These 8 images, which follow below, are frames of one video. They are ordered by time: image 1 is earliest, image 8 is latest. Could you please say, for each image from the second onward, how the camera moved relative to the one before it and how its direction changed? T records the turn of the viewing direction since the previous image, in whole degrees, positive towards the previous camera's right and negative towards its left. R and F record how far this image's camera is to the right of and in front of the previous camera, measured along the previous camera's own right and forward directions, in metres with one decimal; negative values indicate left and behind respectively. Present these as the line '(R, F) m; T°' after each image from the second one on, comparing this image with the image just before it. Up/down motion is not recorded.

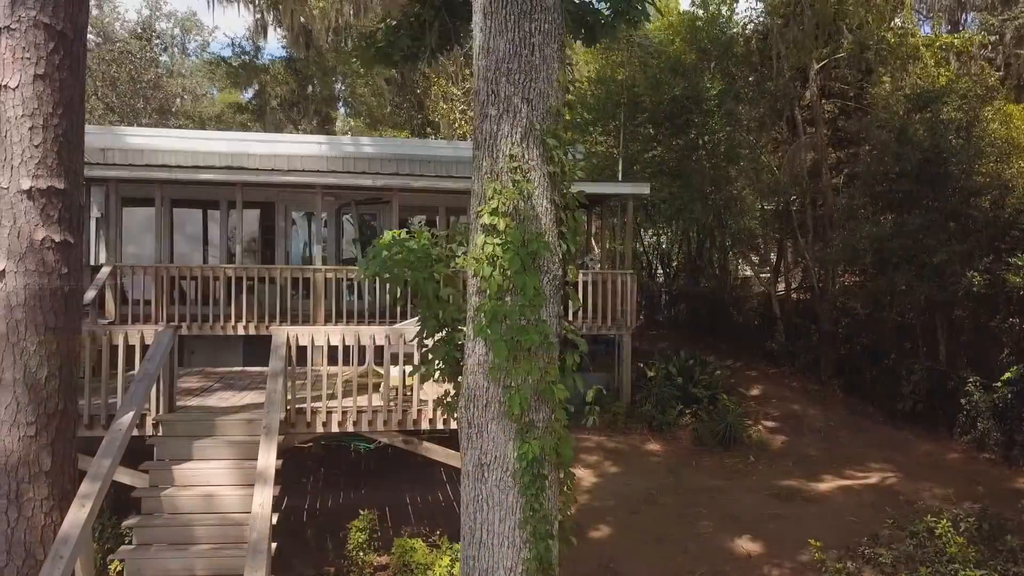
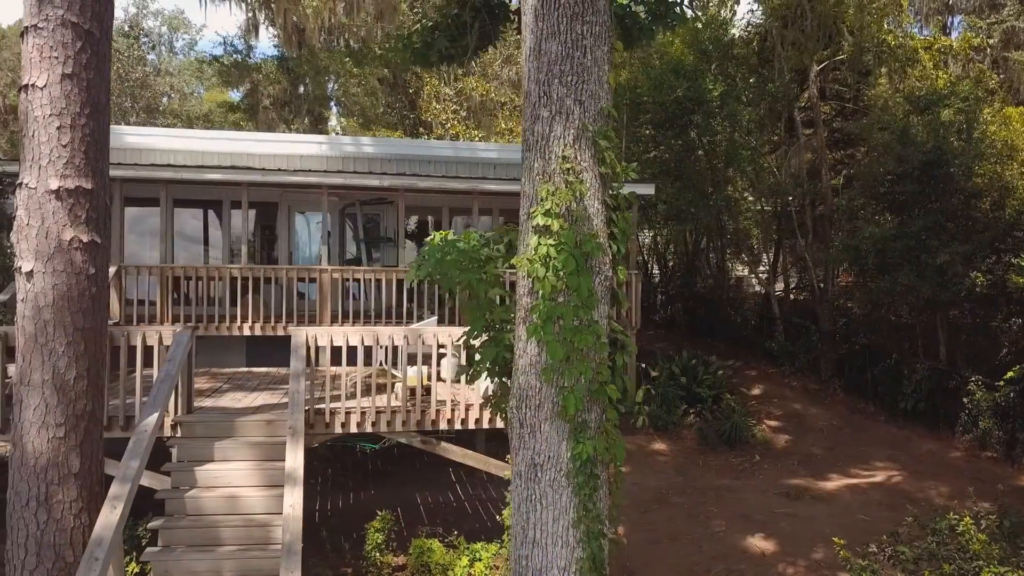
(-0.3, 0.0) m; +1°
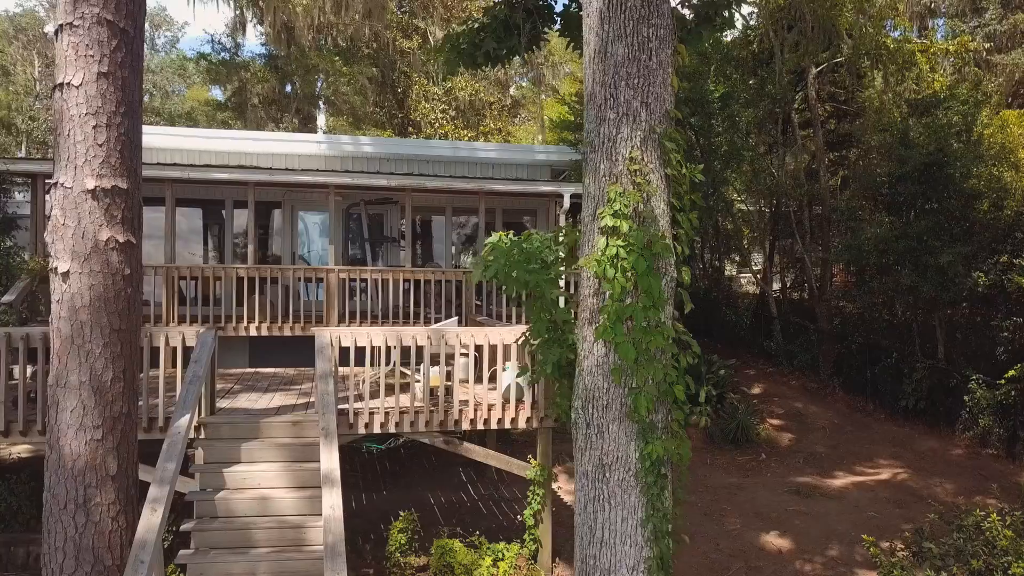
(-0.4, 0.0) m; +1°
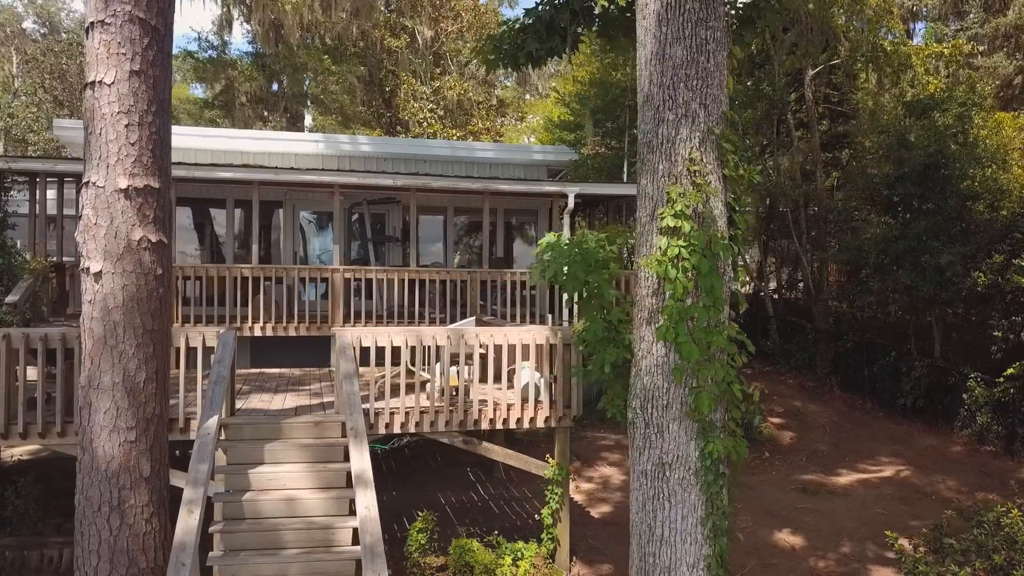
(-0.4, 0.0) m; +1°
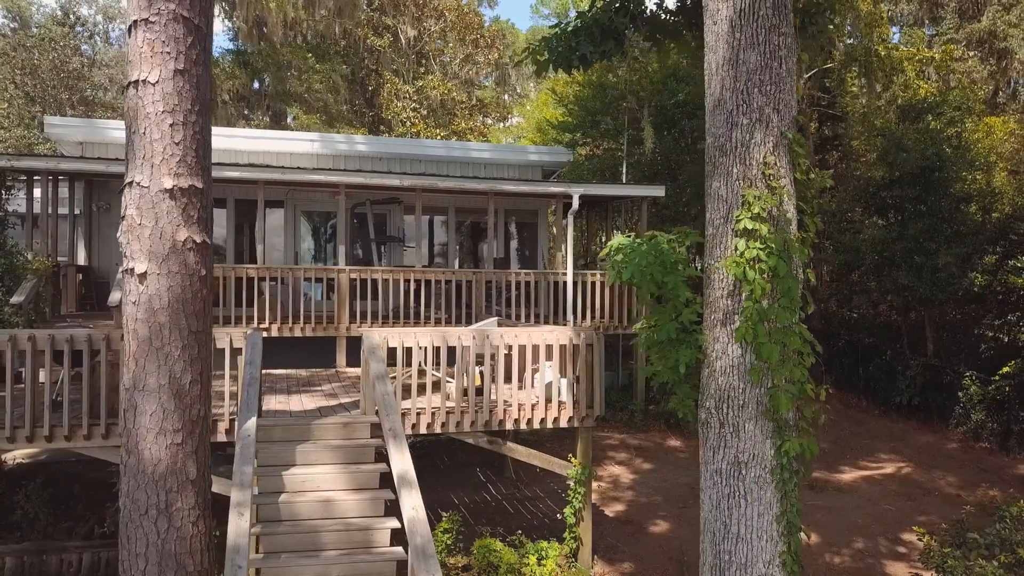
(-0.5, 0.0) m; +2°
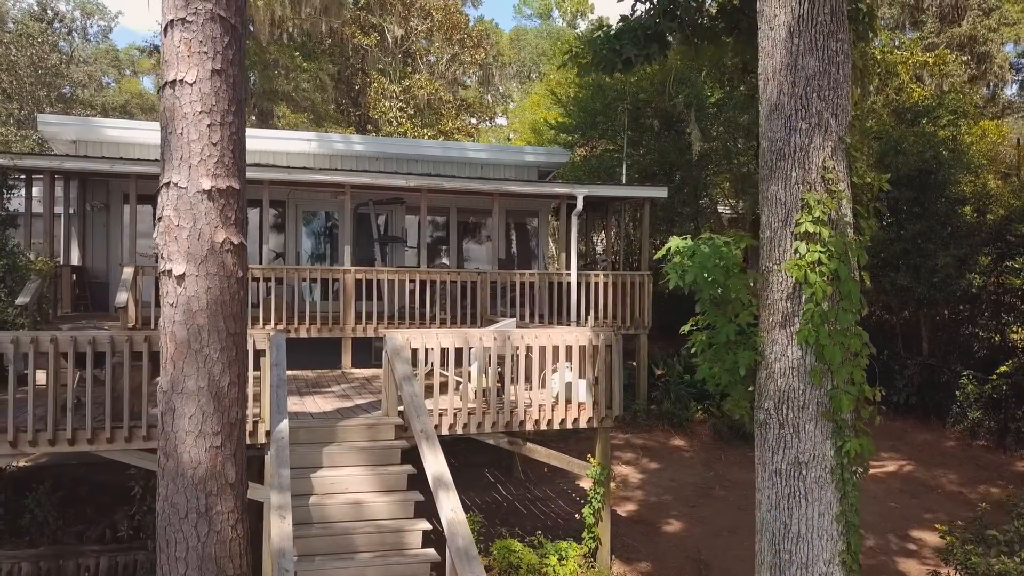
(-0.4, 0.0) m; +1°
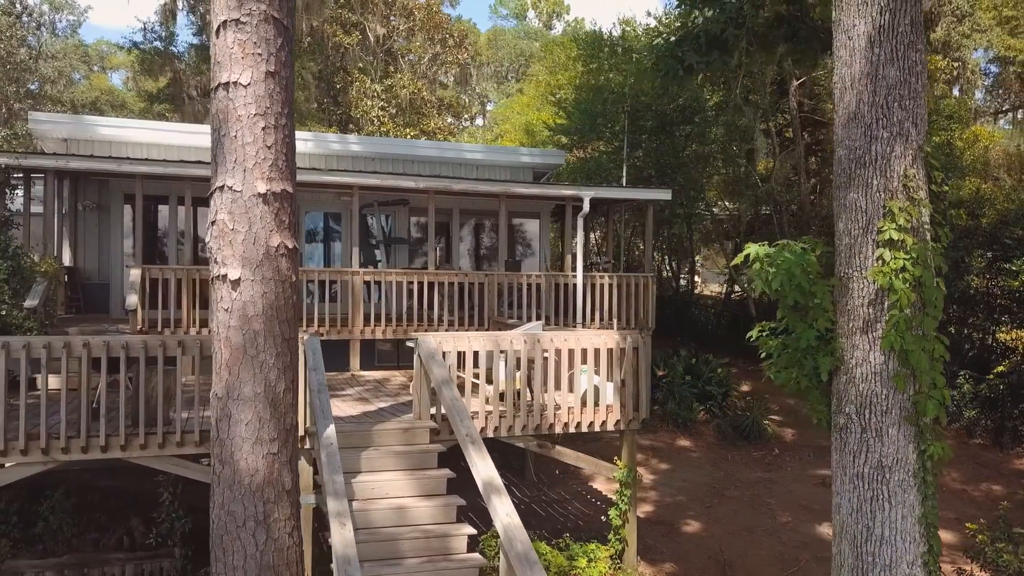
(-0.6, 0.0) m; +2°
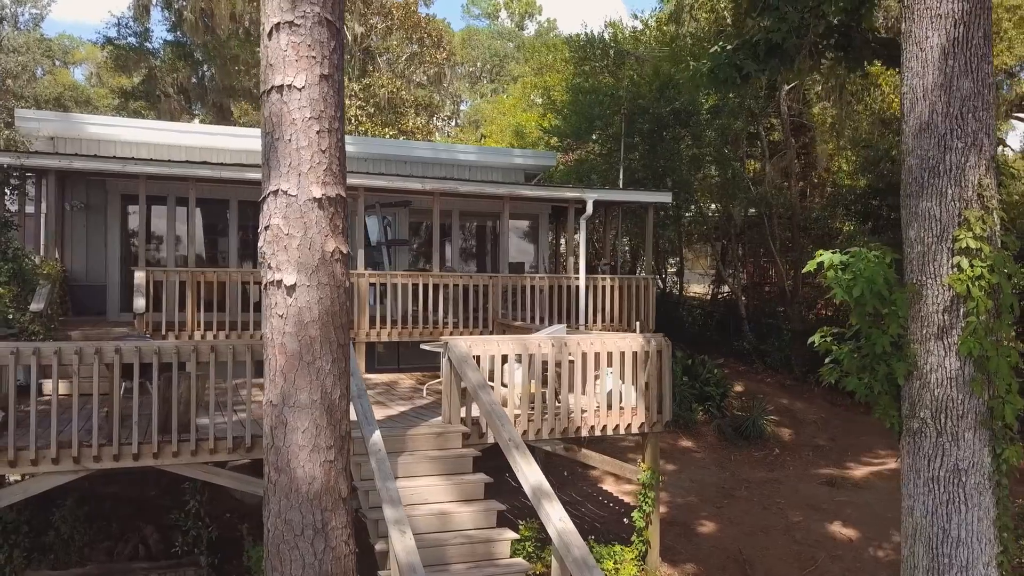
(-0.6, 0.0) m; +2°
